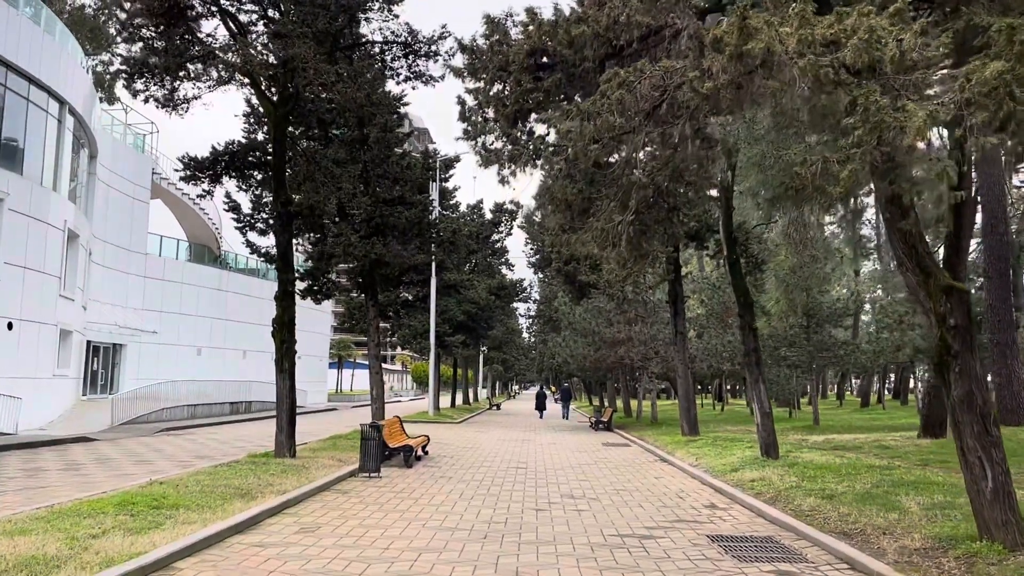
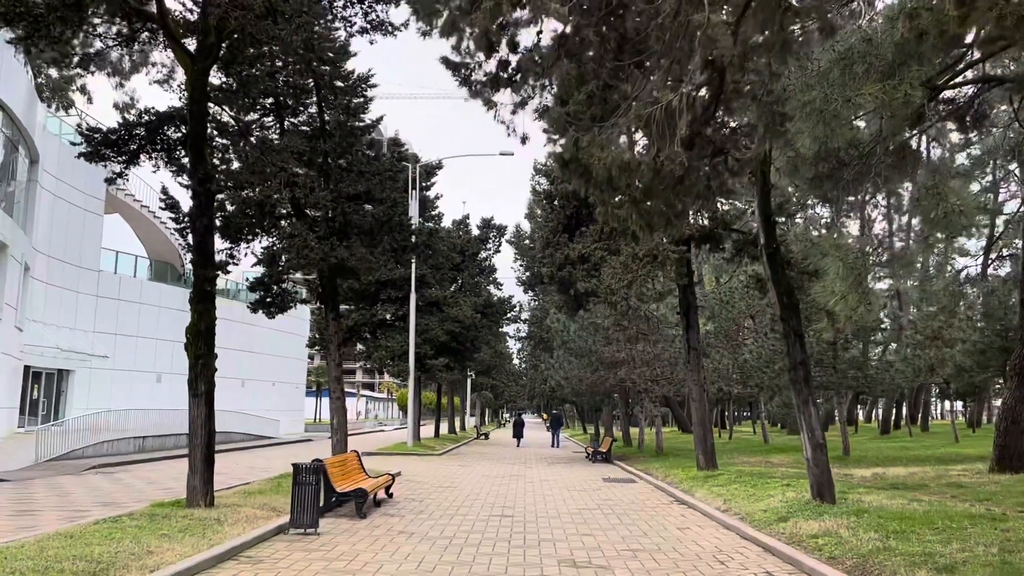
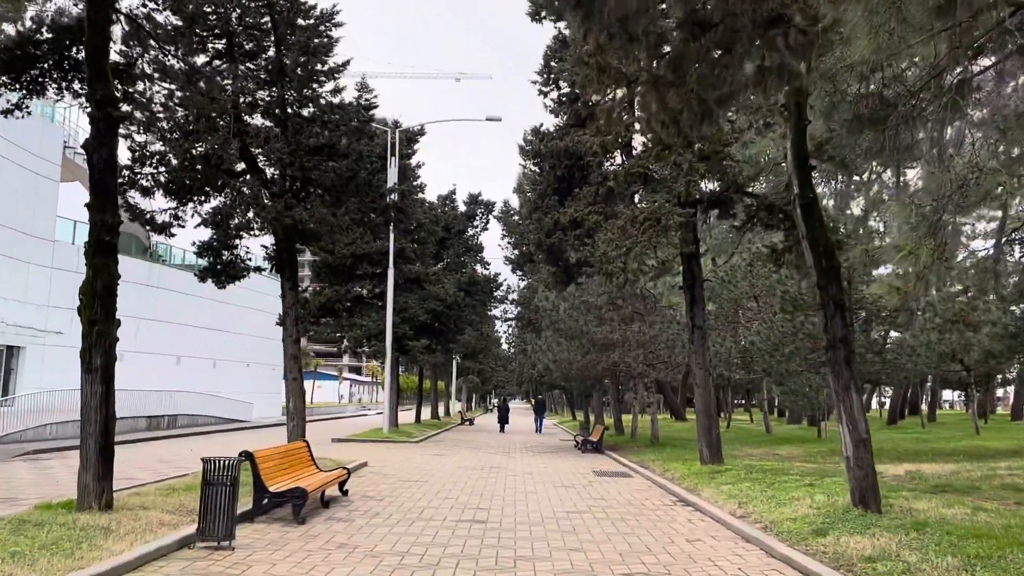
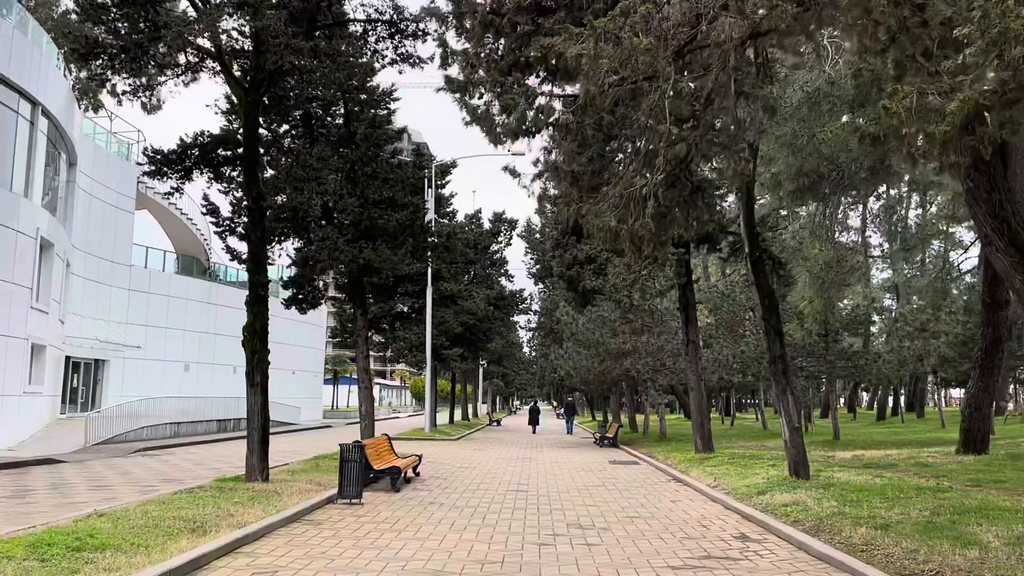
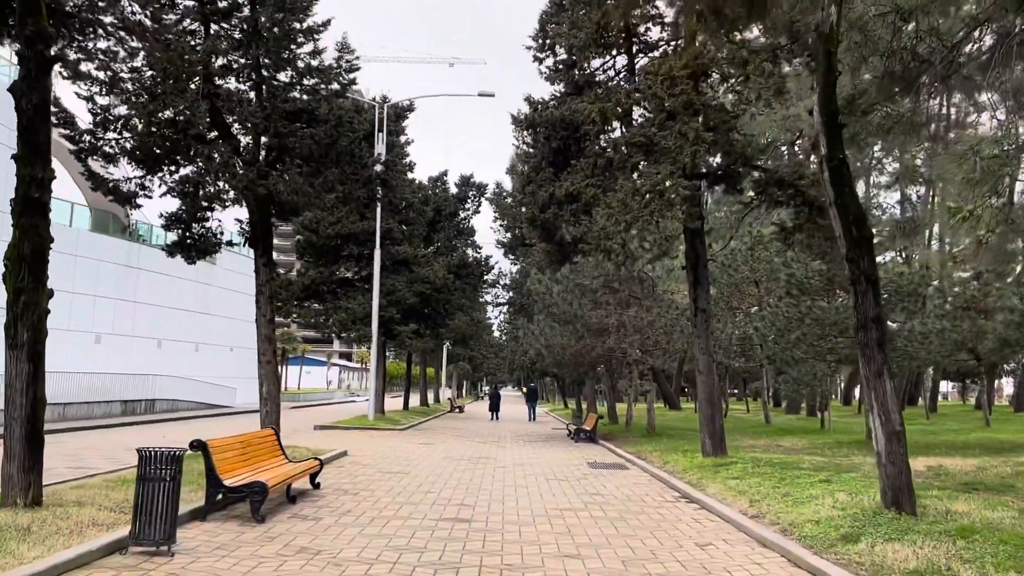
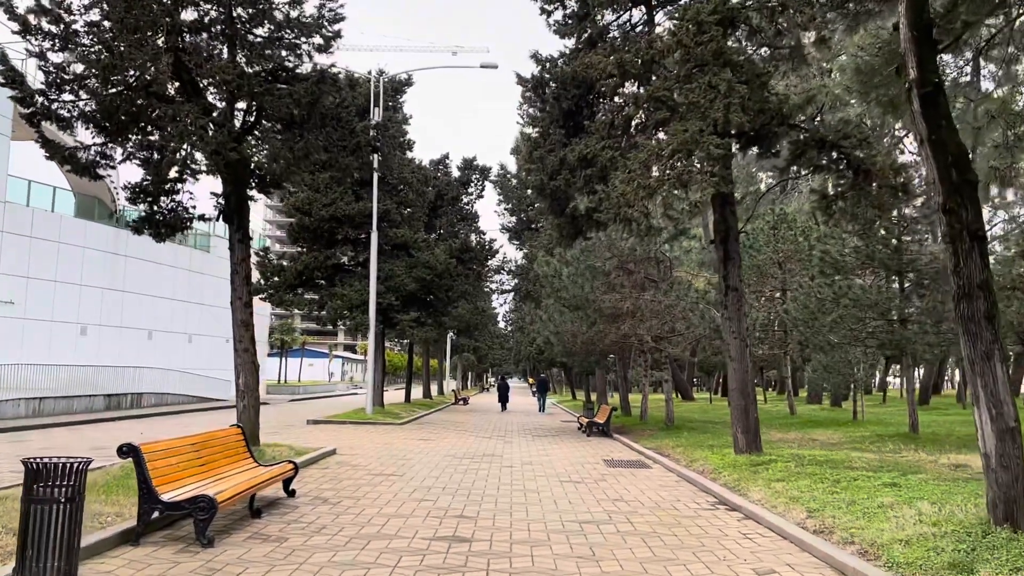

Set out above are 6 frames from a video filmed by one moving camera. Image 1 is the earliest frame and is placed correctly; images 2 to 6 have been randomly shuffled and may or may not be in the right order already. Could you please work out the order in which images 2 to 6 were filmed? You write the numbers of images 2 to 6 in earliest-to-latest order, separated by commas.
4, 2, 3, 5, 6
